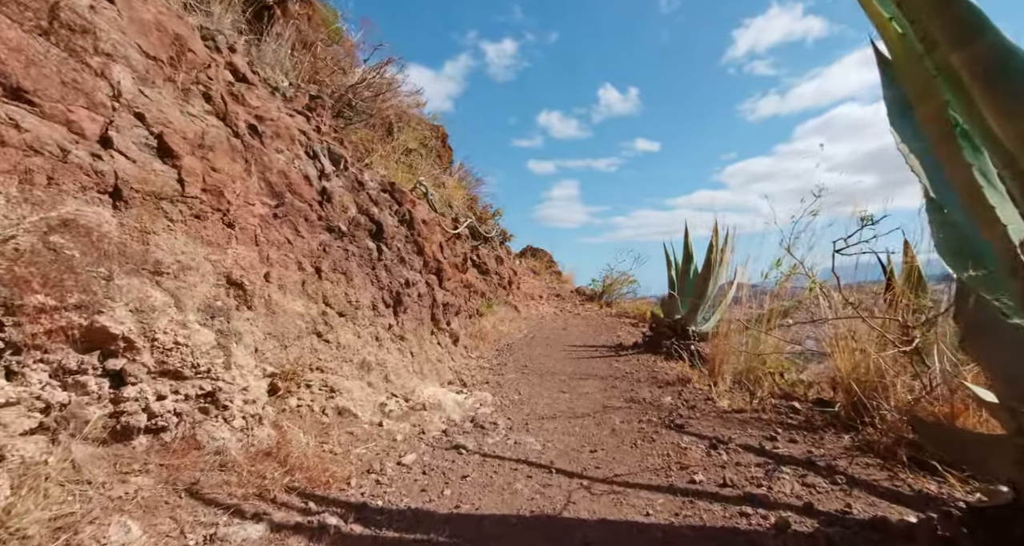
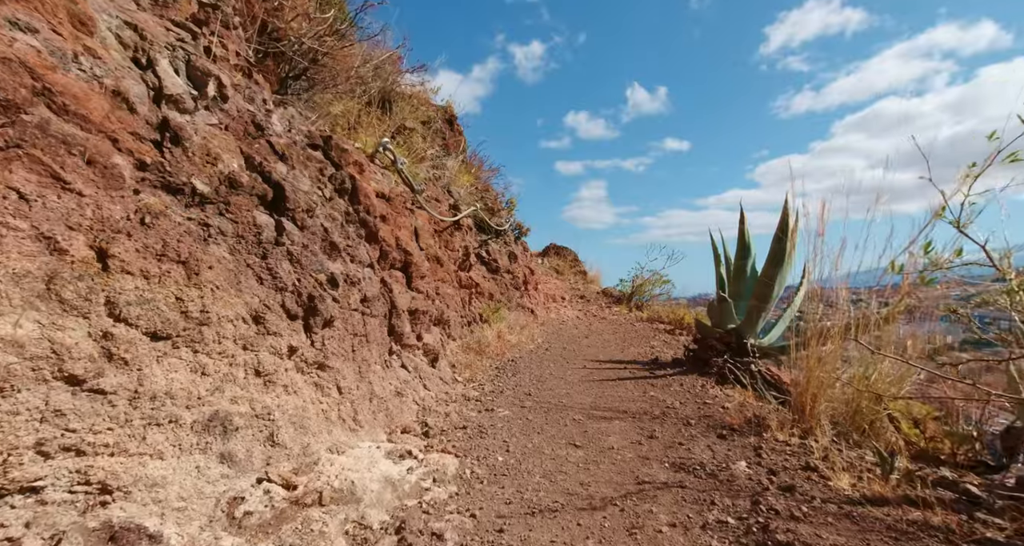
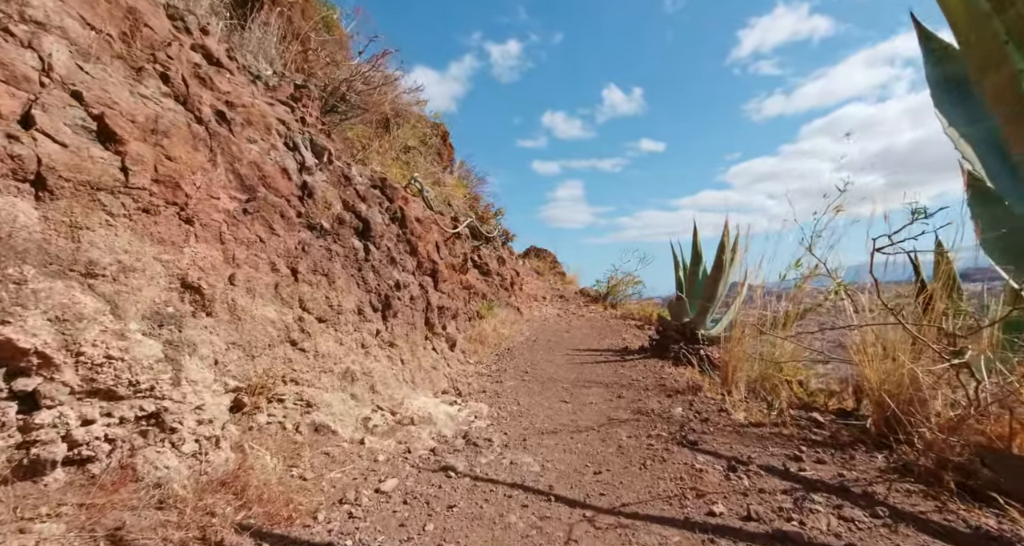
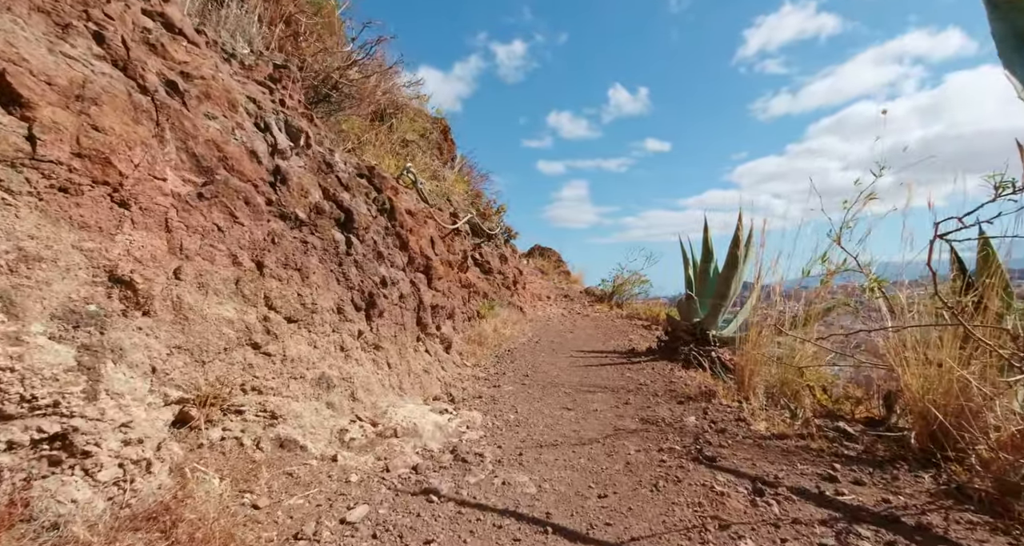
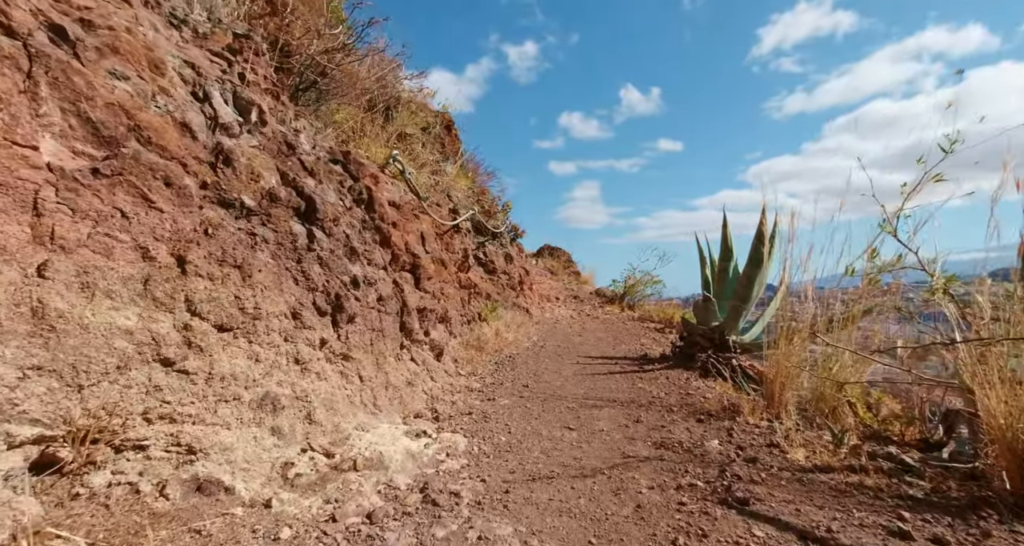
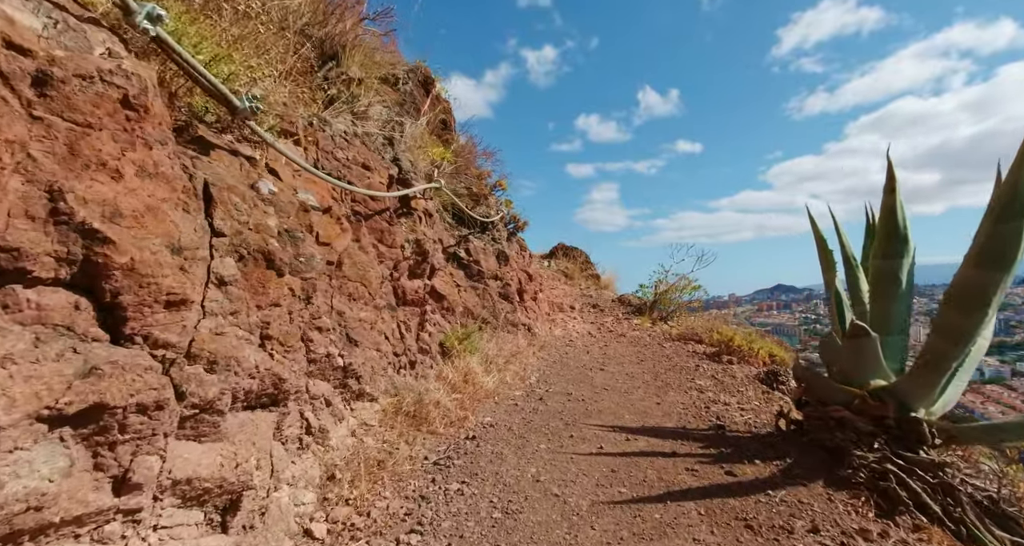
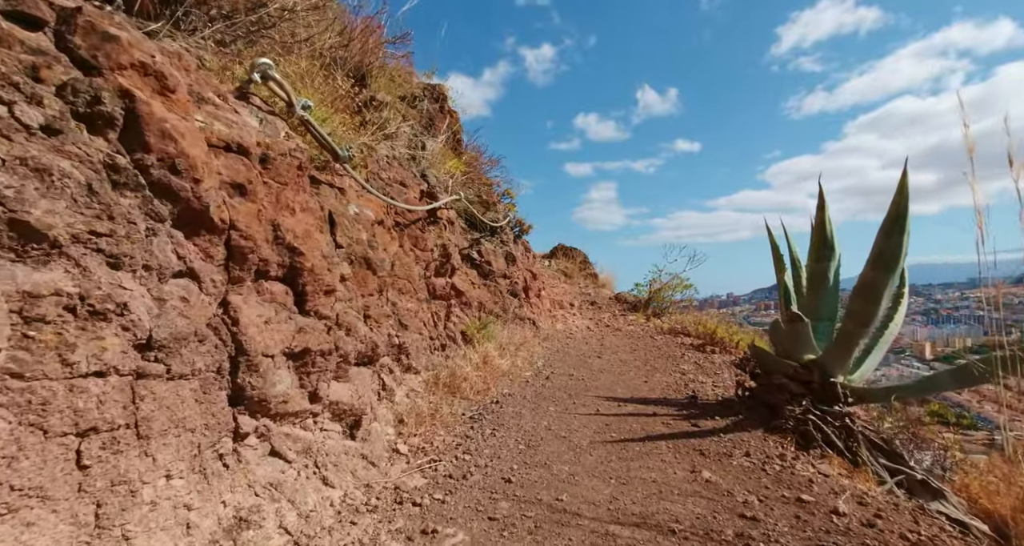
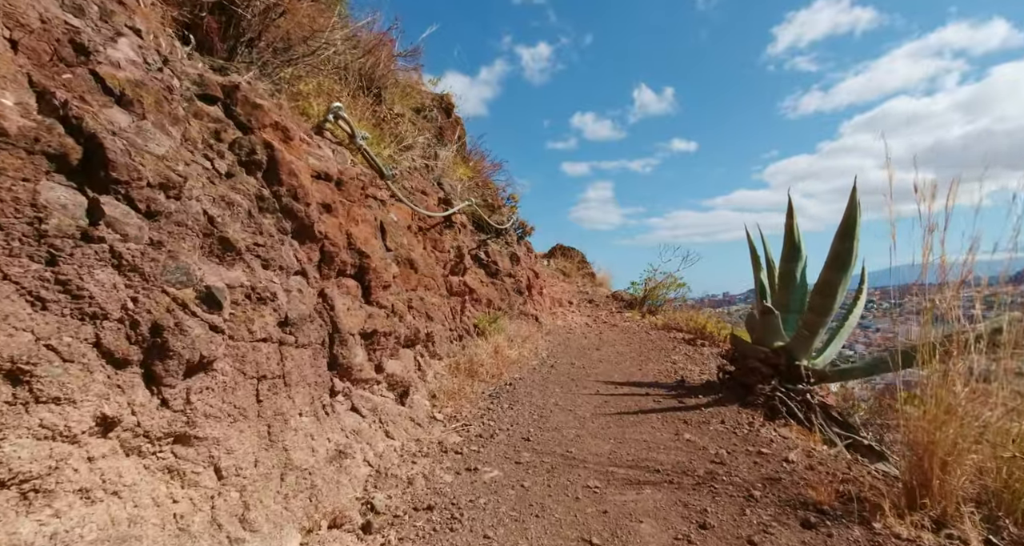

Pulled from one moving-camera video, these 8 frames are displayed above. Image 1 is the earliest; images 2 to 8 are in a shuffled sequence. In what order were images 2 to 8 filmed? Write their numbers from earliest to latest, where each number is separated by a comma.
3, 4, 5, 2, 8, 7, 6
